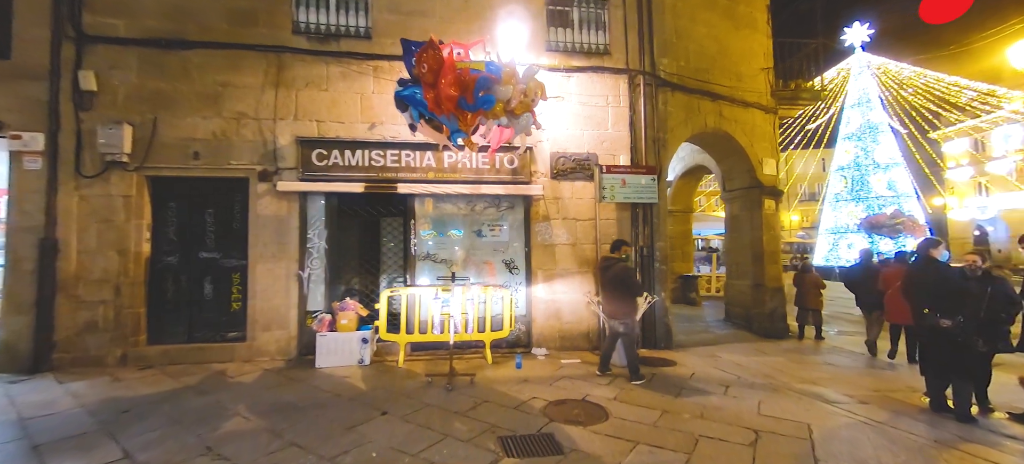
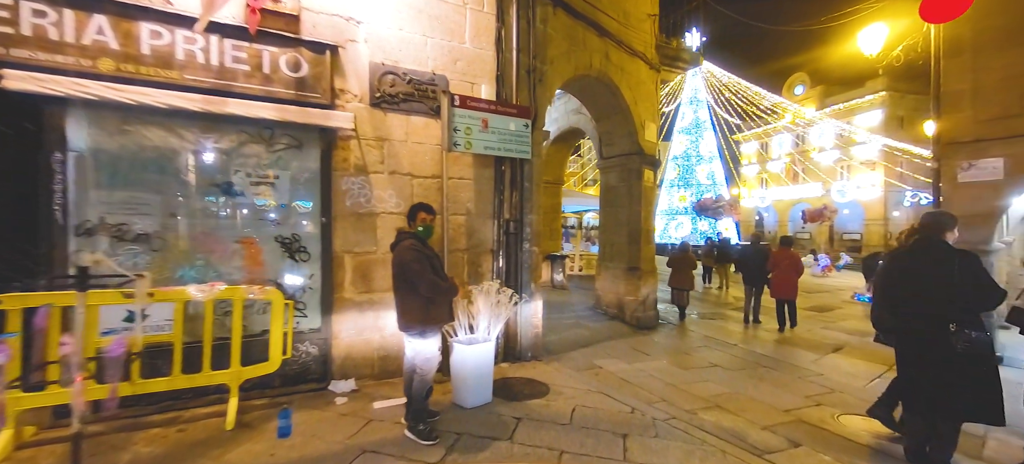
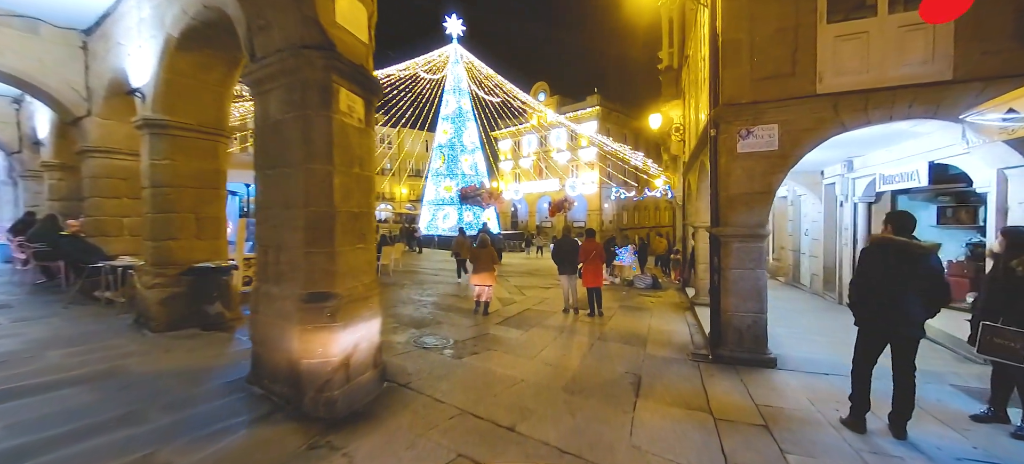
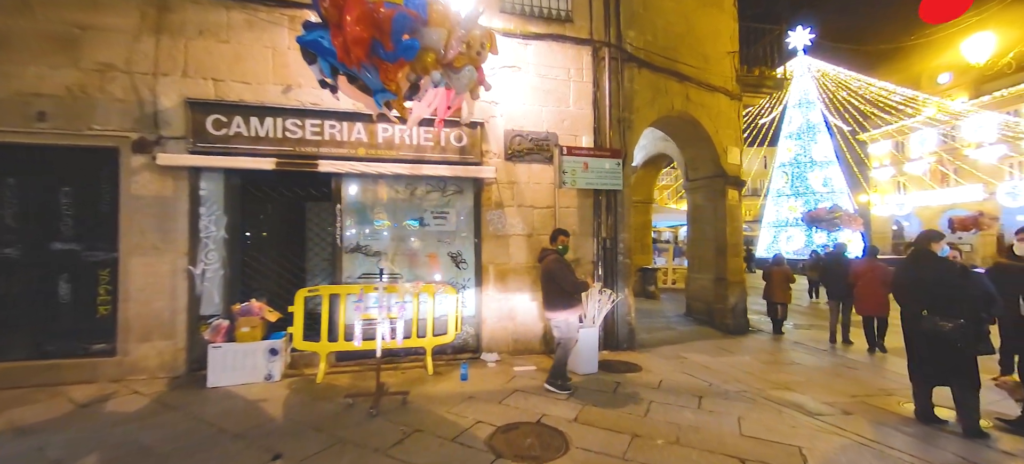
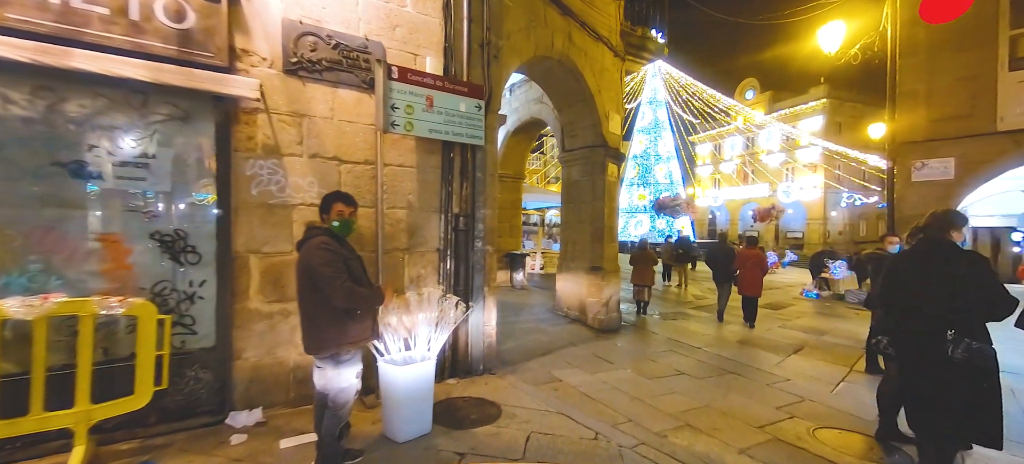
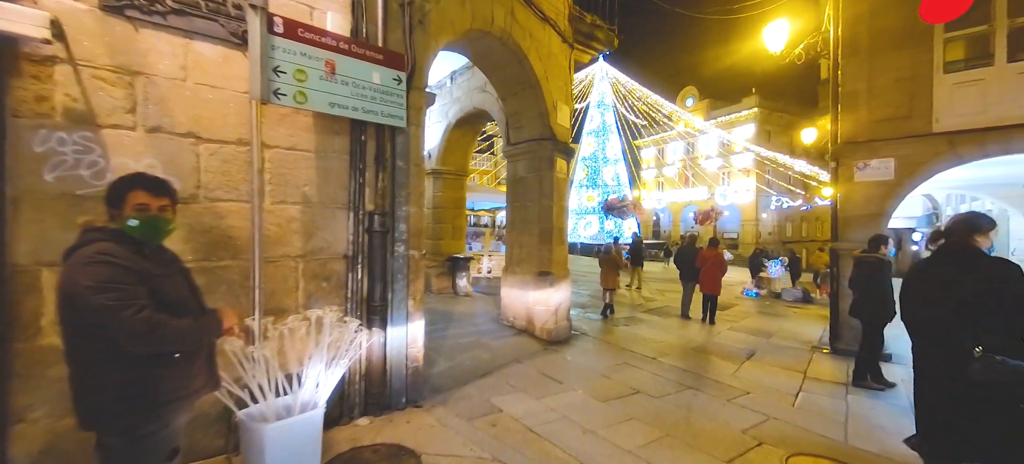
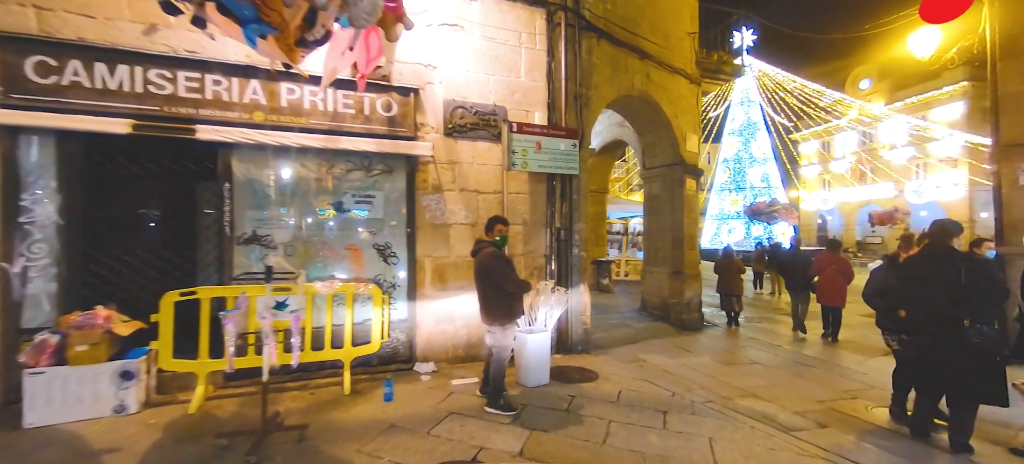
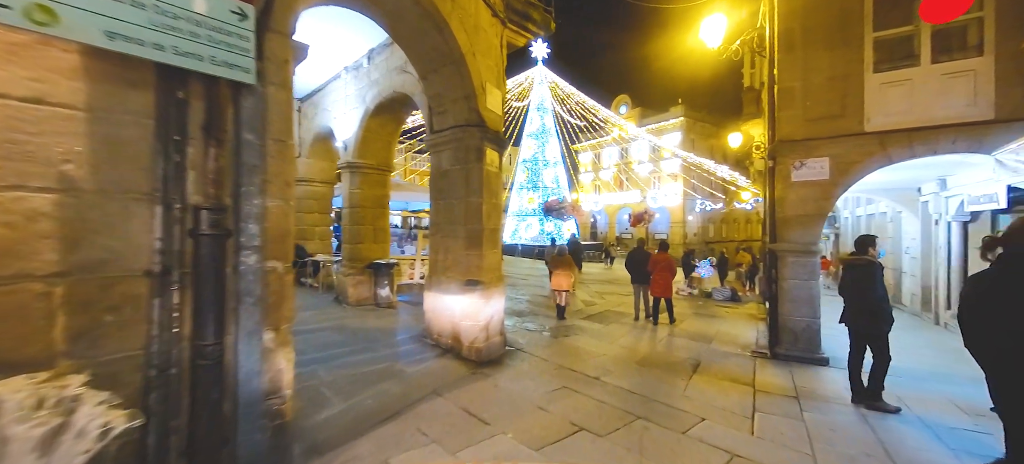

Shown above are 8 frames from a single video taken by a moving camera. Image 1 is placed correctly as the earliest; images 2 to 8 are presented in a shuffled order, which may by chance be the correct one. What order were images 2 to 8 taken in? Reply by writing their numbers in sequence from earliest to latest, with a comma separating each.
4, 7, 2, 5, 6, 8, 3
